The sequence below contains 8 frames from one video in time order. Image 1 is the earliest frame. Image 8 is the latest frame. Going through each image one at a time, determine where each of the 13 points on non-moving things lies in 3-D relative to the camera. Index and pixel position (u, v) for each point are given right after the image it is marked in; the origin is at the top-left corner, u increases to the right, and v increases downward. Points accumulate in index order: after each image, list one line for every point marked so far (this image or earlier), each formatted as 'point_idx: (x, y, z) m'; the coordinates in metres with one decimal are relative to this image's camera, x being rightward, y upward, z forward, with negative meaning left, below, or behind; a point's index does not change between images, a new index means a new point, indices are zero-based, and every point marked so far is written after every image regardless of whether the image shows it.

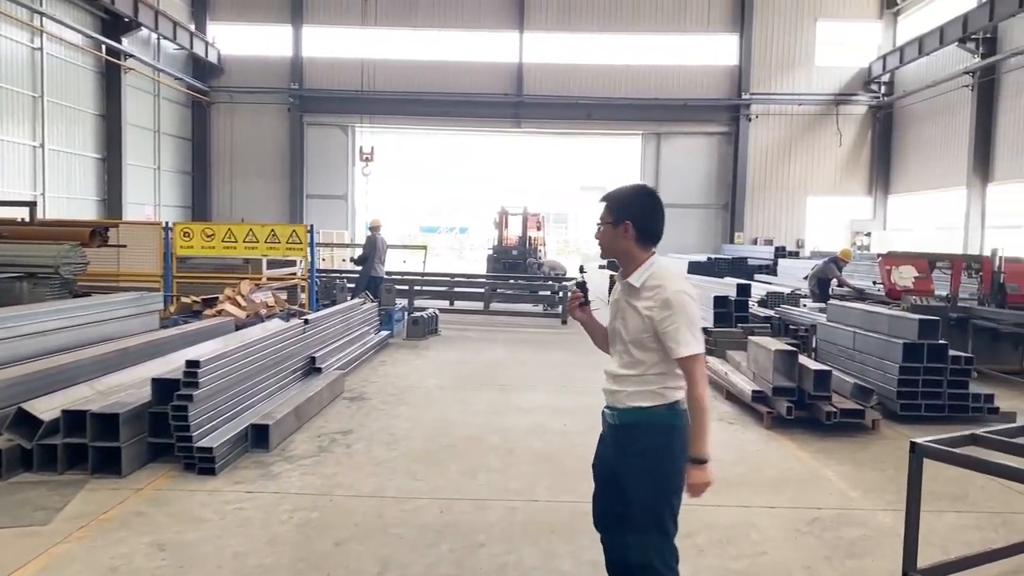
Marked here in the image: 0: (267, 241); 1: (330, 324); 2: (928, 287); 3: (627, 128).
0: (-2.3, +0.4, +7.9) m
1: (-1.3, -0.3, +6.0) m
2: (+3.4, 0.0, +6.8) m
3: (+2.4, +3.3, +17.2) m
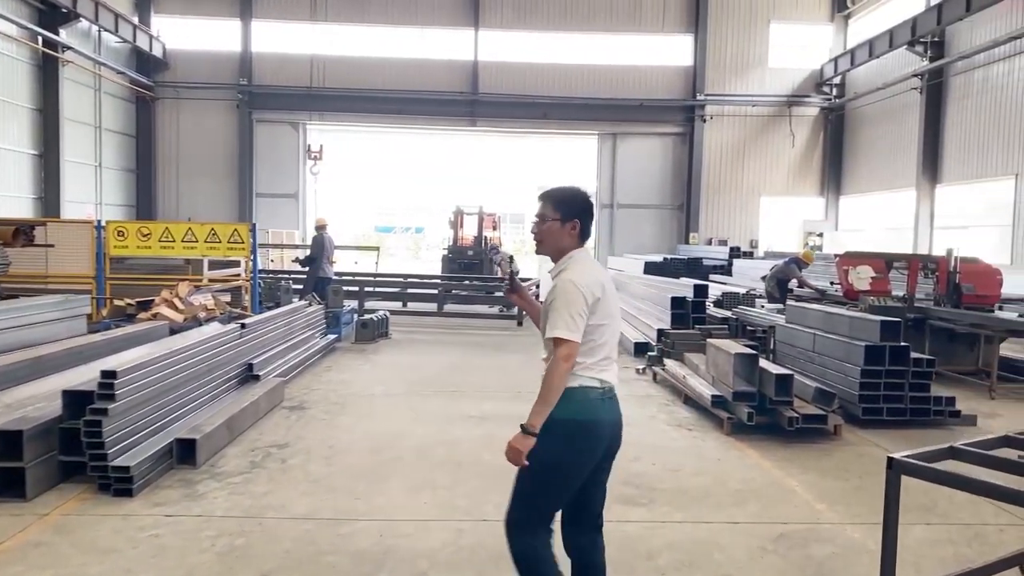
0: (-2.8, +0.4, +7.5) m
1: (-1.7, -0.3, +5.6) m
2: (+3.1, 0.0, +6.7) m
3: (+1.5, +3.3, +17.1) m
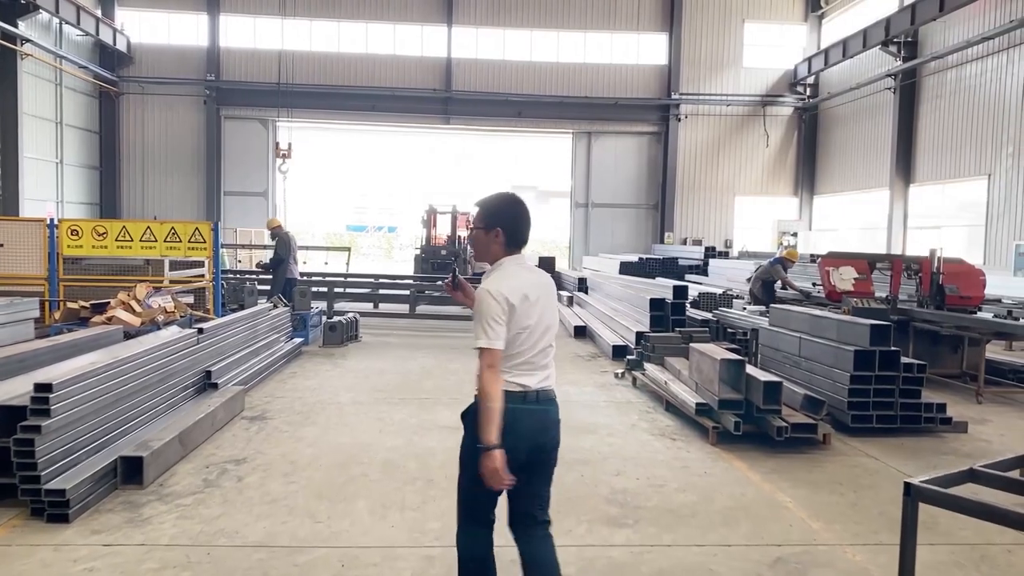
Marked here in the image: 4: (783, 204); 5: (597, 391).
0: (-3.0, +0.4, +7.1) m
1: (-1.8, -0.3, +5.3) m
2: (+2.8, 0.0, +6.6) m
3: (+1.0, +3.3, +16.9) m
4: (+5.7, +1.8, +17.7) m
5: (+0.6, -0.7, +5.7) m
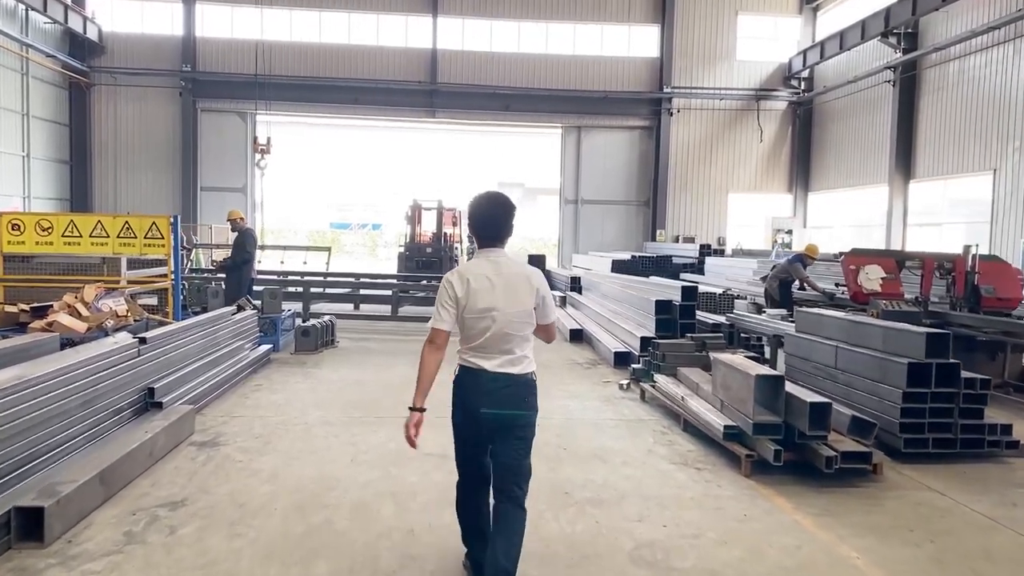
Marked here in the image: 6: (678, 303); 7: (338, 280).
0: (-3.1, +0.4, +6.4) m
1: (-1.9, -0.3, +4.6) m
2: (+2.8, 0.0, +6.0) m
3: (+0.7, +3.3, +16.2) m
4: (+5.4, +1.8, +17.1) m
5: (+0.6, -0.7, +5.0) m
6: (+1.3, -0.1, +6.2) m
7: (-2.0, +0.1, +9.6) m
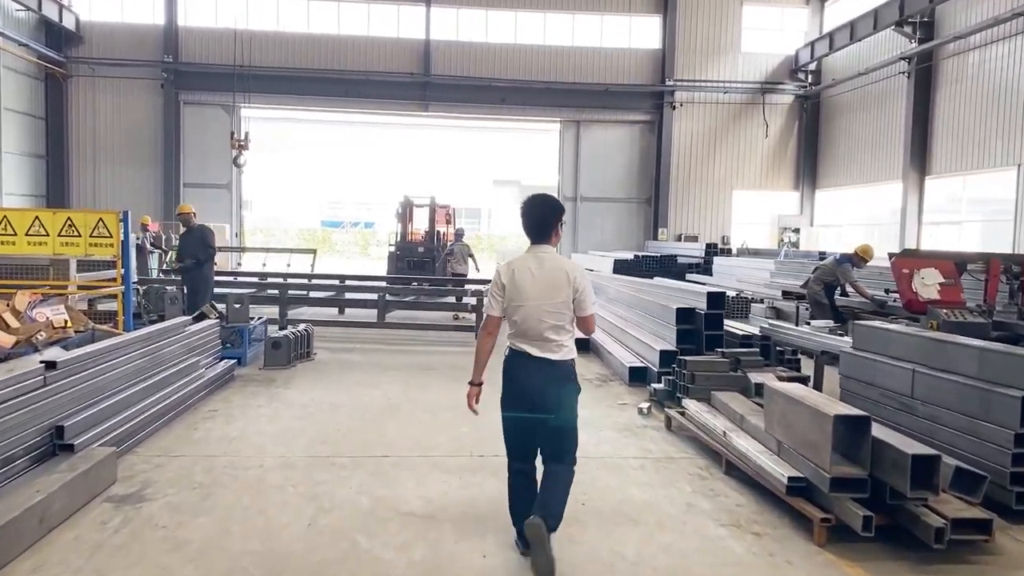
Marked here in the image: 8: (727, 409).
0: (-3.1, +0.4, +5.6) m
1: (-1.9, -0.3, +3.8) m
2: (+2.8, -0.1, +5.1) m
3: (+0.7, +3.3, +15.4) m
4: (+5.4, +1.8, +16.3) m
5: (+0.6, -0.8, +4.2) m
6: (+1.3, -0.2, +5.4) m
7: (-2.0, +0.1, +8.7) m
8: (+1.0, -0.6, +3.9) m
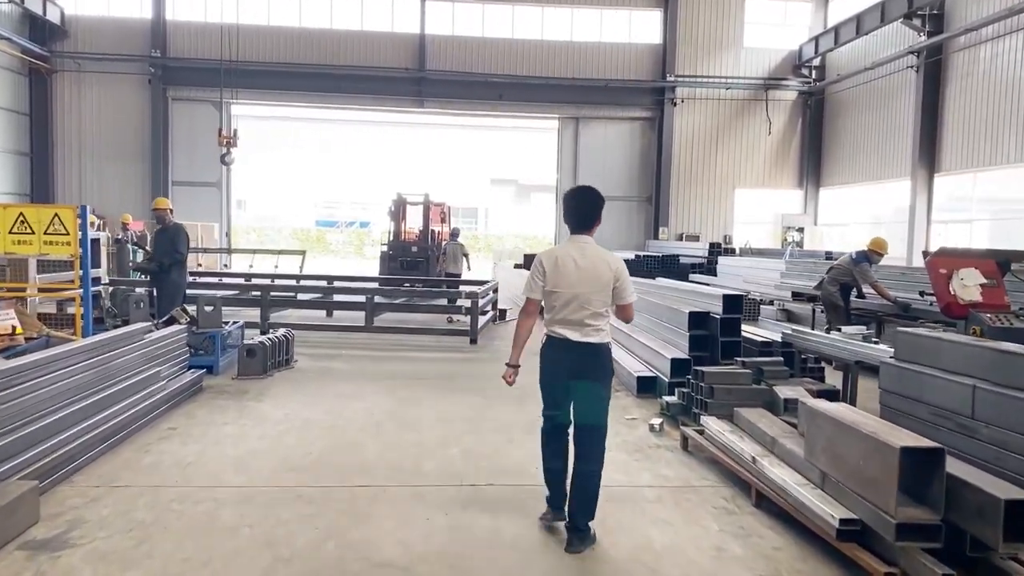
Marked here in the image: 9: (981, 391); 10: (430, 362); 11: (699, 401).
0: (-3.1, +0.4, +5.1) m
1: (-1.9, -0.3, +3.3) m
2: (+2.8, -0.1, +4.7) m
3: (+0.6, +3.3, +14.9) m
4: (+5.3, +1.8, +15.8) m
5: (+0.5, -0.8, +3.7) m
6: (+1.2, -0.2, +4.9) m
7: (-2.1, 0.0, +8.2) m
8: (+1.0, -0.6, +3.4) m
9: (+1.7, -0.4, +3.0) m
10: (-0.7, -0.6, +6.4) m
11: (+0.9, -0.6, +4.1) m
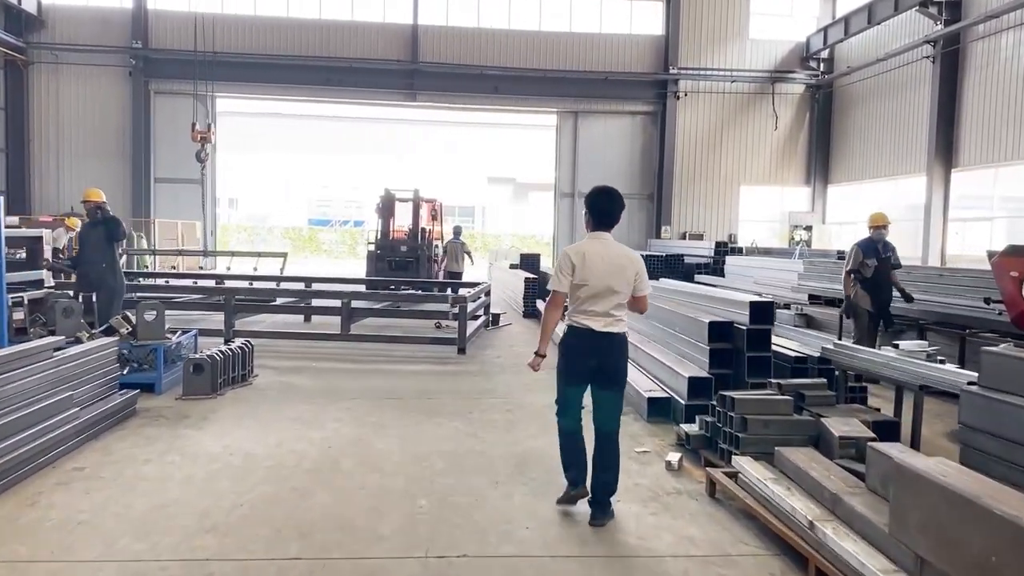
0: (-3.1, +0.3, +4.3) m
1: (-1.9, -0.4, +2.5) m
2: (+2.7, -0.1, +3.9) m
3: (+0.5, +3.2, +14.1) m
4: (+5.3, +1.8, +15.1) m
5: (+0.5, -0.8, +2.9) m
6: (+1.2, -0.2, +4.1) m
7: (-2.1, 0.0, +7.4) m
8: (+1.0, -0.6, +2.7) m
9: (+1.7, -0.4, +2.3) m
10: (-0.7, -0.6, +5.7) m
11: (+0.9, -0.6, +3.3) m
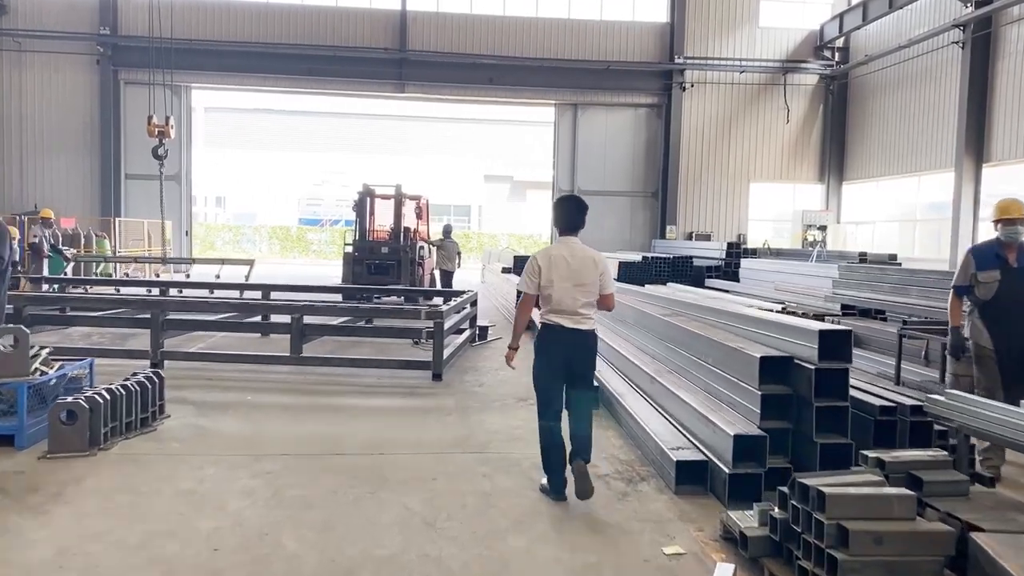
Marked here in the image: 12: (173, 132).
0: (-3.2, +0.2, +3.1) m
1: (-2.0, -0.5, +1.3) m
2: (+2.6, -0.2, +2.7) m
3: (+0.4, +3.1, +13.0) m
4: (+5.2, +1.7, +13.9) m
5: (+0.4, -0.9, +1.7) m
6: (+1.1, -0.3, +2.9) m
7: (-2.2, -0.1, +6.3) m
8: (+0.9, -0.7, +1.5) m
9: (+1.6, -0.5, +1.1) m
10: (-0.8, -0.7, +4.5) m
11: (+0.8, -0.7, +2.1) m
12: (-4.5, +2.2, +11.0) m
